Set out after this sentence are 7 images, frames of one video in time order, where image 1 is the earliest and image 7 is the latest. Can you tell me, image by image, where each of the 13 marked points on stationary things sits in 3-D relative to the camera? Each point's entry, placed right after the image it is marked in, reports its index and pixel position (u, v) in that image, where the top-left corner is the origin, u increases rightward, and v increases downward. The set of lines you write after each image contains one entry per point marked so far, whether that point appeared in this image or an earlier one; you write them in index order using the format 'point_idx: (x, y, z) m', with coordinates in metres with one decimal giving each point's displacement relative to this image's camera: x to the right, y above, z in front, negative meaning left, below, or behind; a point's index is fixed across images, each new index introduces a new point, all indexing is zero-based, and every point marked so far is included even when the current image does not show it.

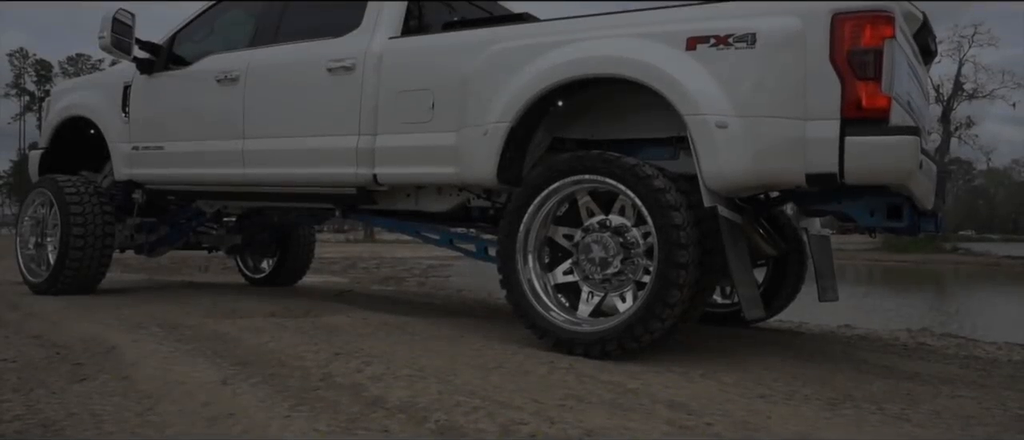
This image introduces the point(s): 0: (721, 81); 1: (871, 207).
0: (+0.9, +0.6, +3.5) m
1: (+1.6, +0.1, +3.7) m
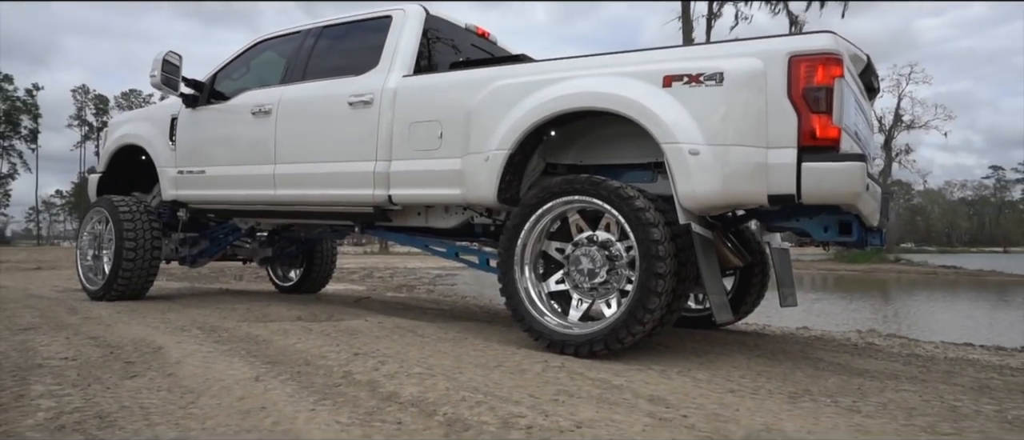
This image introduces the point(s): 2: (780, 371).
0: (+0.9, +0.5, +4.0) m
1: (+1.6, 0.0, +4.1) m
2: (+1.3, -0.7, +3.9) m
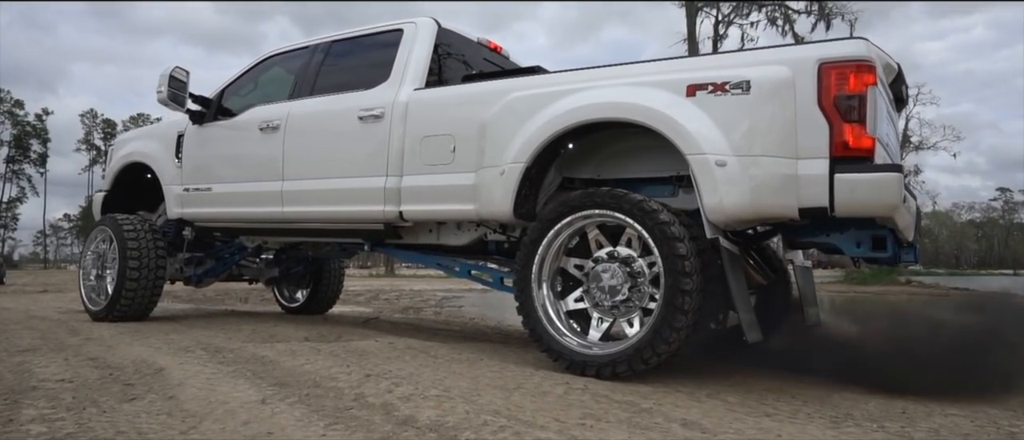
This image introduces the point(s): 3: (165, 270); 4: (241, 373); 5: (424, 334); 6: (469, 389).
0: (+1.0, +0.4, +3.8) m
1: (+1.7, -0.1, +4.0) m
2: (+1.3, -0.8, +3.7) m
3: (-2.5, -0.4, +6.1) m
4: (-1.1, -0.6, +3.5) m
5: (-0.6, -0.7, +5.4) m
6: (-0.2, -0.7, +3.3) m
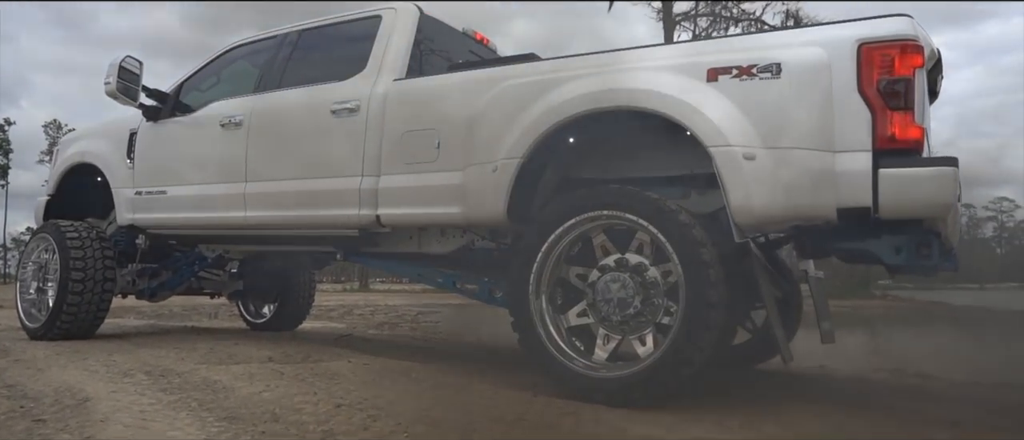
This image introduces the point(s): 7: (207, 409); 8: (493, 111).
0: (+1.0, +0.4, +3.3) m
1: (+1.6, -0.1, +3.5) m
2: (+1.3, -0.8, +3.2) m
3: (-2.6, -0.4, +5.5) m
4: (-1.1, -0.6, +2.9) m
5: (-0.7, -0.8, +4.8) m
6: (-0.2, -0.7, +2.7) m
7: (-1.0, -0.6, +2.8) m
8: (-0.1, +0.5, +4.0) m
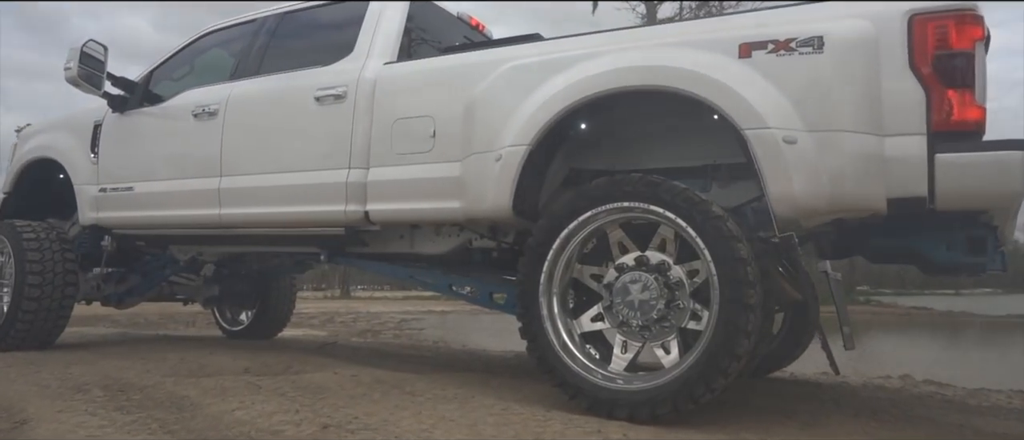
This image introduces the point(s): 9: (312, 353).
0: (+1.0, +0.5, +3.0) m
1: (+1.7, -0.1, +3.1) m
2: (+1.4, -0.7, +2.8) m
3: (-2.6, -0.4, +5.0) m
4: (-1.1, -0.6, +2.5) m
5: (-0.7, -0.8, +4.4) m
6: (-0.1, -0.6, +2.4) m
7: (-1.0, -0.6, +2.4) m
8: (-0.1, +0.5, +3.6) m
9: (-1.2, -0.8, +5.0) m
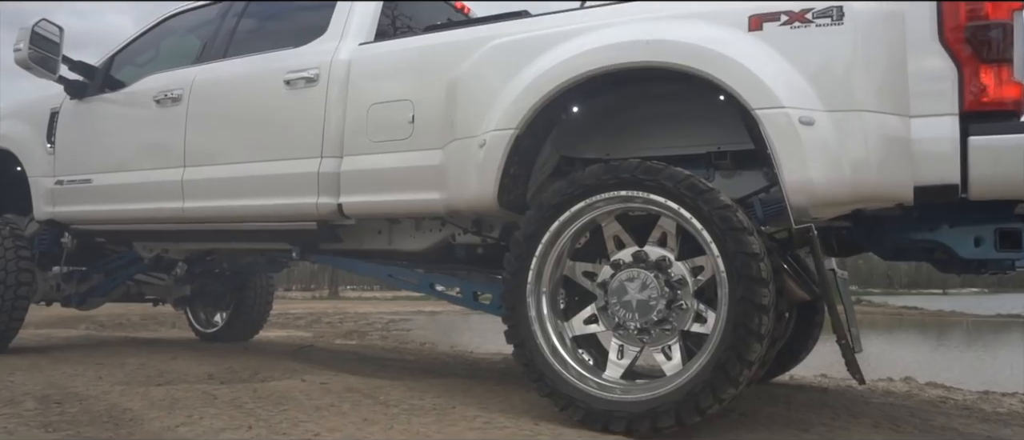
0: (+0.9, +0.5, +2.7) m
1: (+1.6, 0.0, +2.9) m
2: (+1.3, -0.7, +2.5) m
3: (-2.7, -0.4, +4.7) m
4: (-1.1, -0.6, +2.2) m
5: (-0.7, -0.7, +4.1) m
6: (-0.2, -0.6, +2.0) m
7: (-1.0, -0.6, +2.1) m
8: (-0.1, +0.6, +3.3) m
9: (-1.3, -0.8, +4.7) m
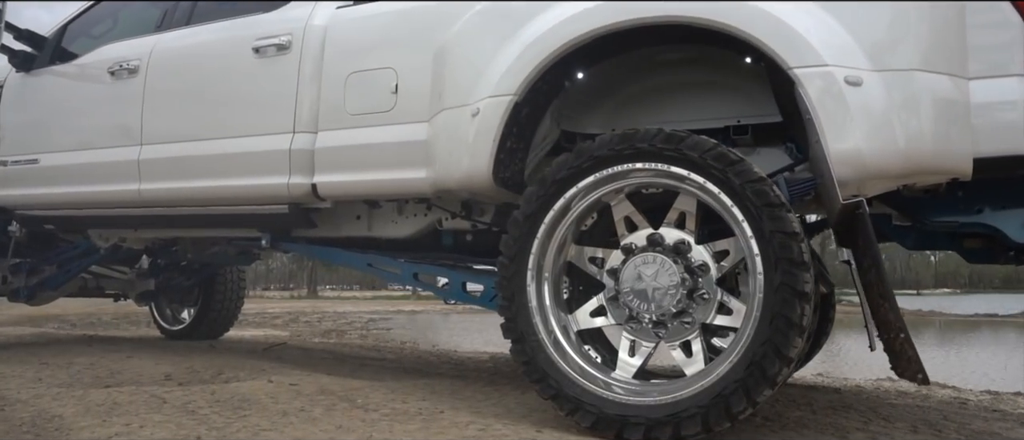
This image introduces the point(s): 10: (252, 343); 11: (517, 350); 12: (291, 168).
0: (+0.9, +0.6, +2.3) m
1: (+1.6, 0.0, +2.5) m
2: (+1.3, -0.7, +2.2) m
3: (-2.8, -0.3, +4.2) m
4: (-1.1, -0.5, +1.8) m
5: (-0.8, -0.7, +3.7) m
6: (-0.2, -0.5, +1.7) m
7: (-1.0, -0.5, +1.7) m
8: (-0.1, +0.6, +2.9) m
9: (-1.3, -0.7, +4.3) m
10: (-1.8, -0.8, +5.6) m
11: (0.0, -0.4, +2.6) m
12: (-0.9, +0.2, +3.4) m
